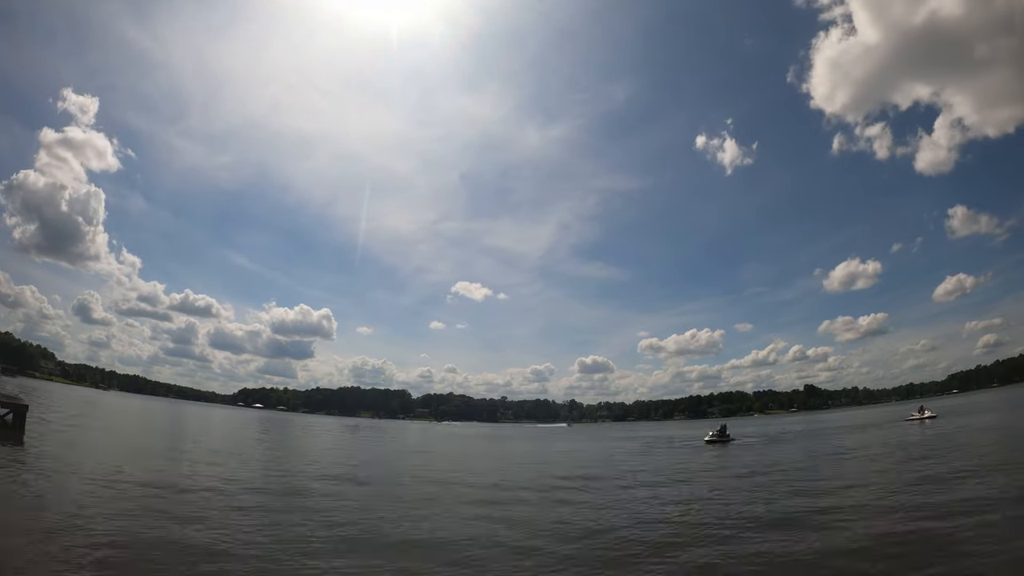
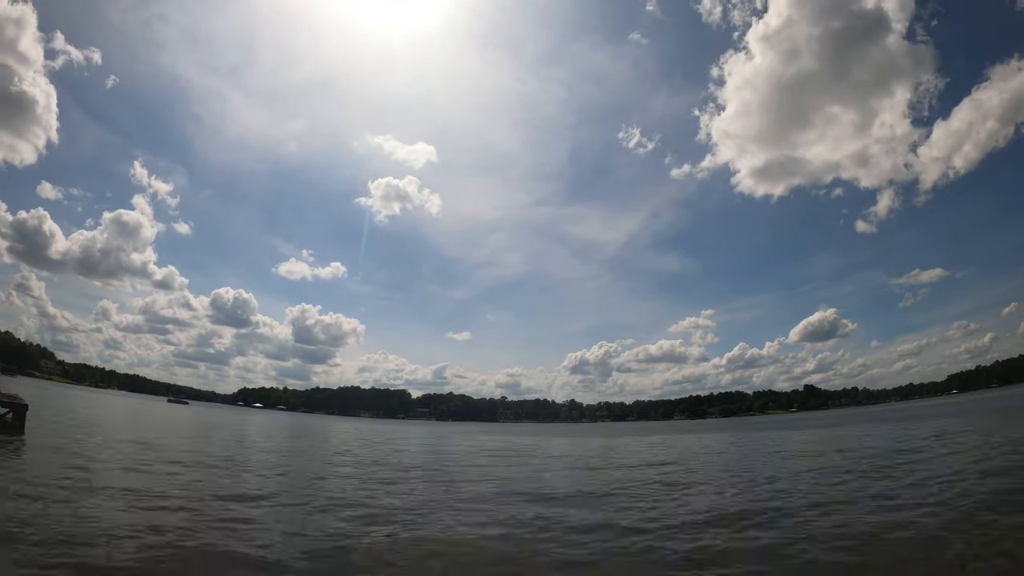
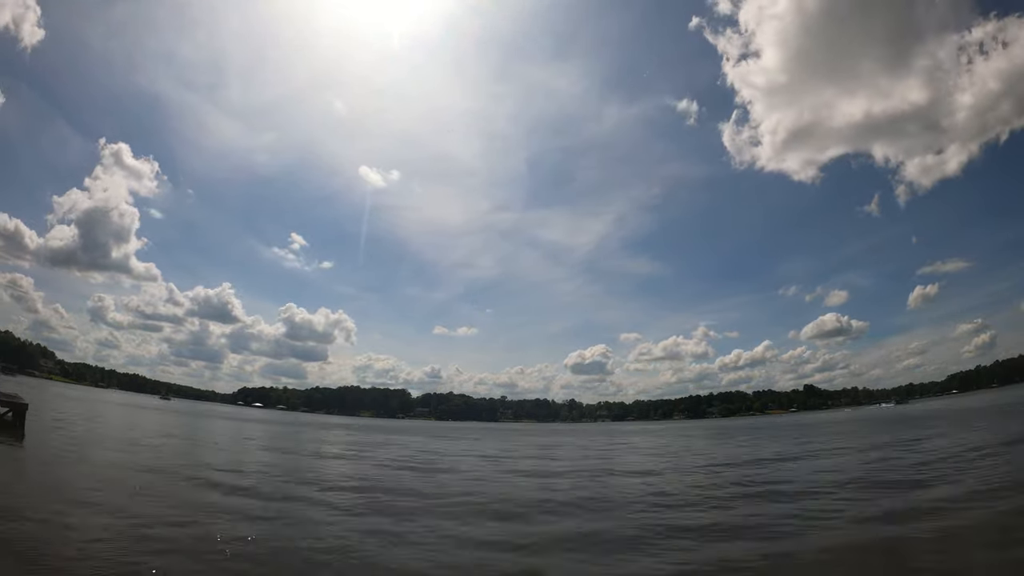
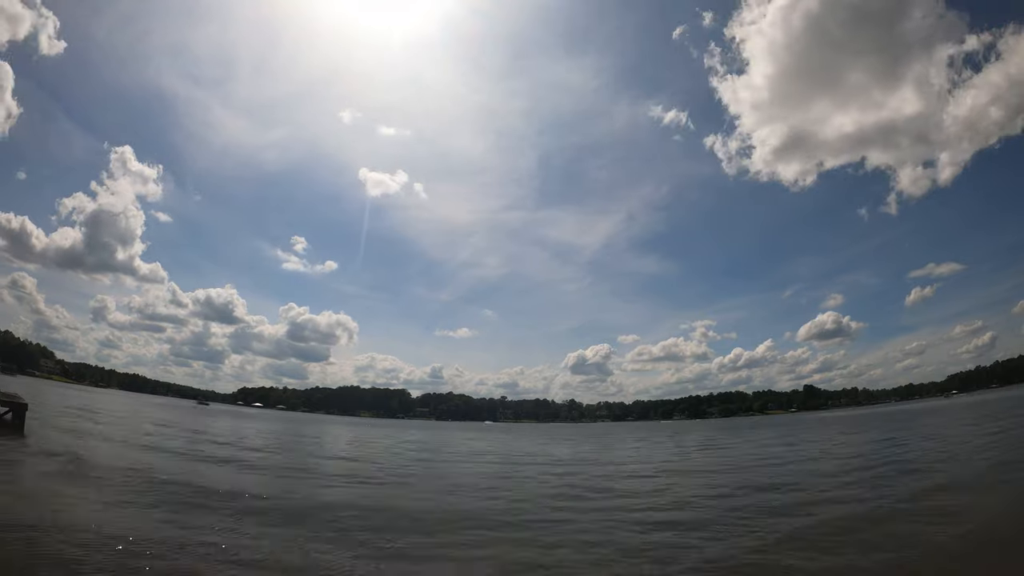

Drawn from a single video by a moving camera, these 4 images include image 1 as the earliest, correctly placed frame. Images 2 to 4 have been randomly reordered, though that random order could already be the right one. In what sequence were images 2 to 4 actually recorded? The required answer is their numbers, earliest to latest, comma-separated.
3, 4, 2
